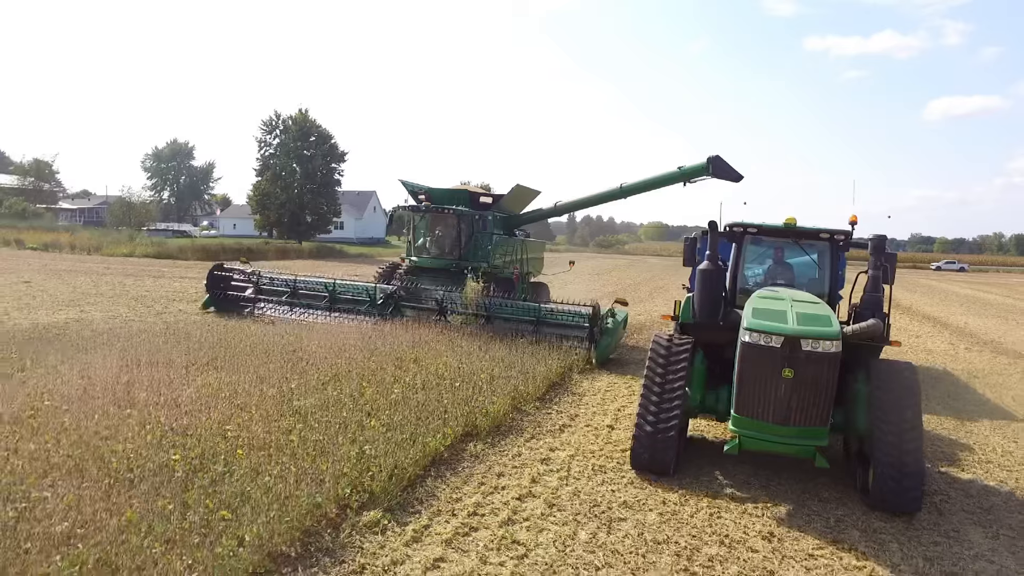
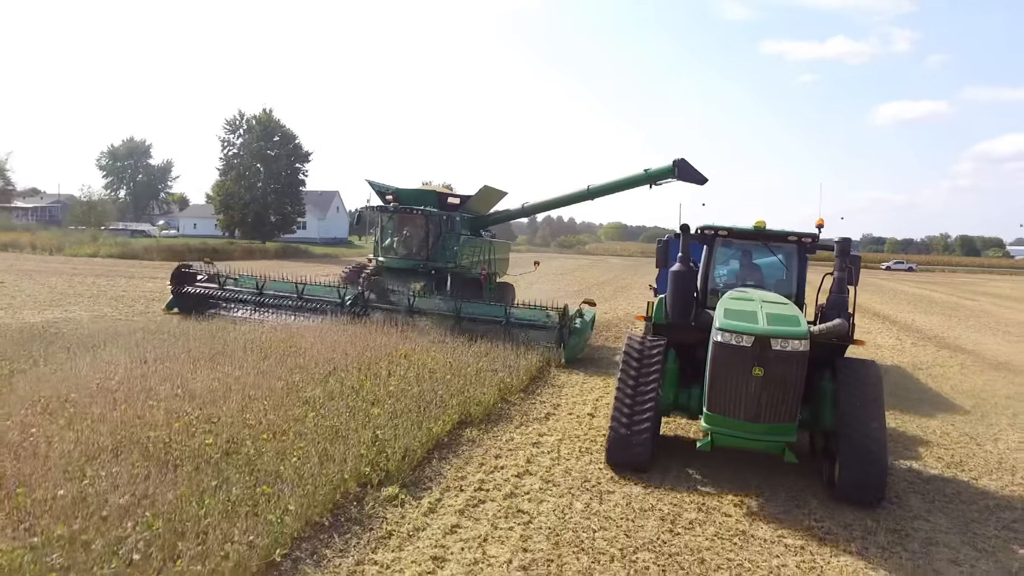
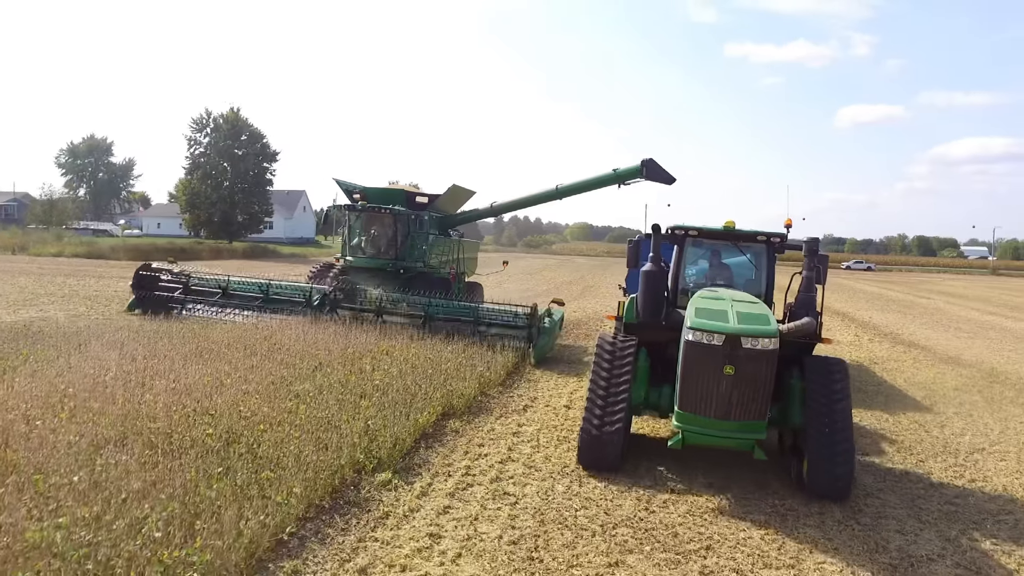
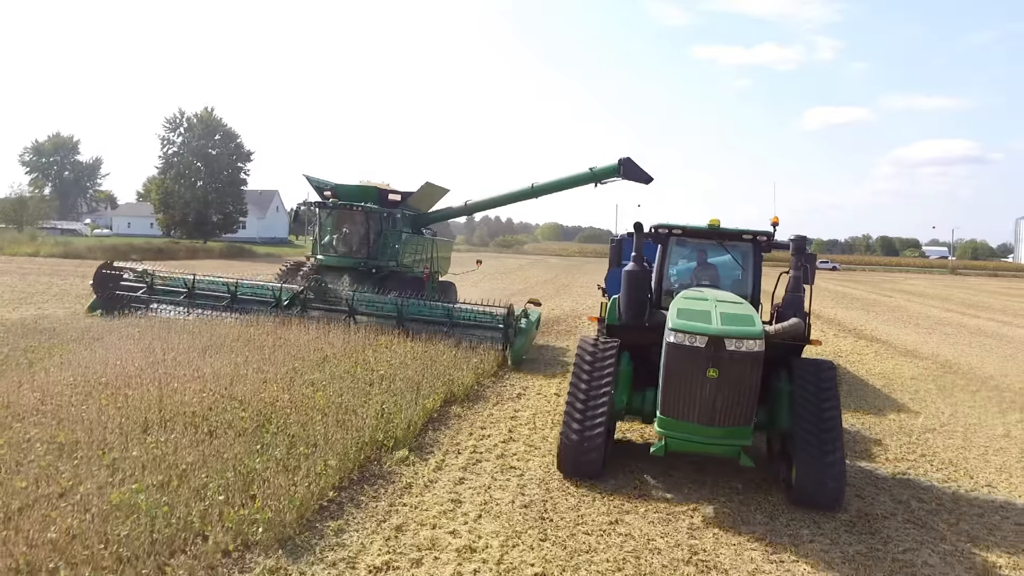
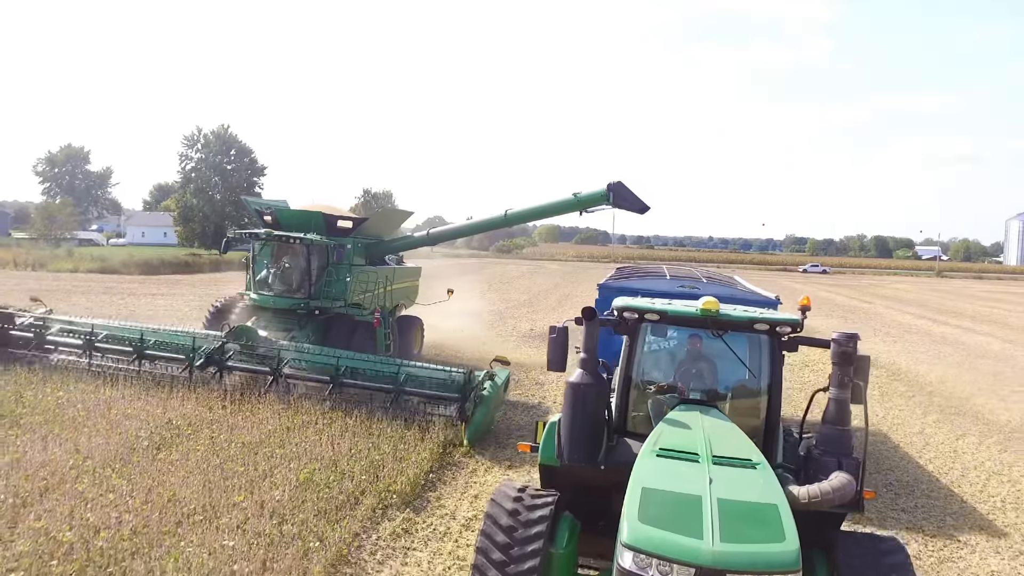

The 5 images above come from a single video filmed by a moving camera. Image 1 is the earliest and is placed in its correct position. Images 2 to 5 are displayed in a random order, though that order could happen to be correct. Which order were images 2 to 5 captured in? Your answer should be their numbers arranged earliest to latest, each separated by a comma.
2, 3, 4, 5
